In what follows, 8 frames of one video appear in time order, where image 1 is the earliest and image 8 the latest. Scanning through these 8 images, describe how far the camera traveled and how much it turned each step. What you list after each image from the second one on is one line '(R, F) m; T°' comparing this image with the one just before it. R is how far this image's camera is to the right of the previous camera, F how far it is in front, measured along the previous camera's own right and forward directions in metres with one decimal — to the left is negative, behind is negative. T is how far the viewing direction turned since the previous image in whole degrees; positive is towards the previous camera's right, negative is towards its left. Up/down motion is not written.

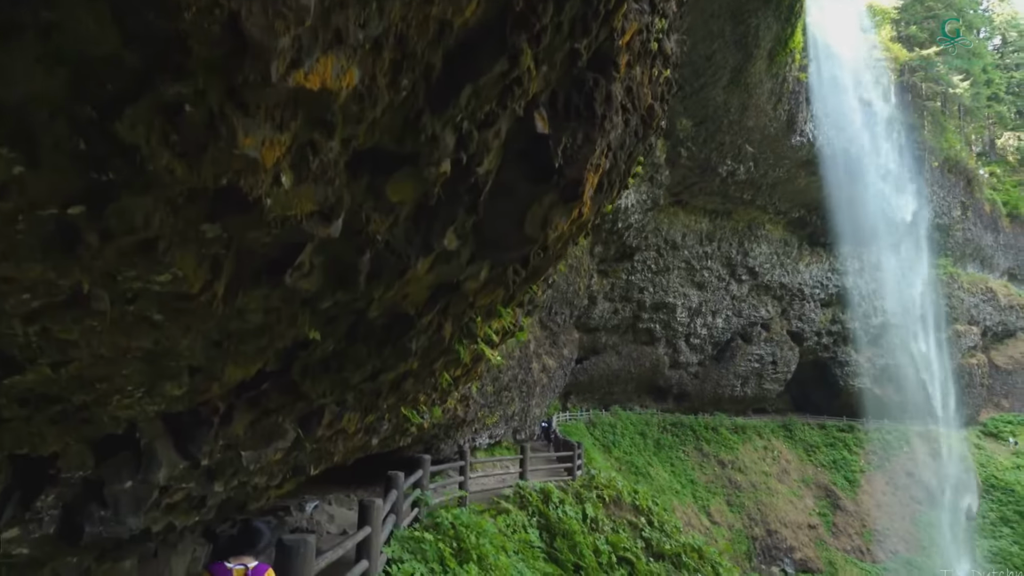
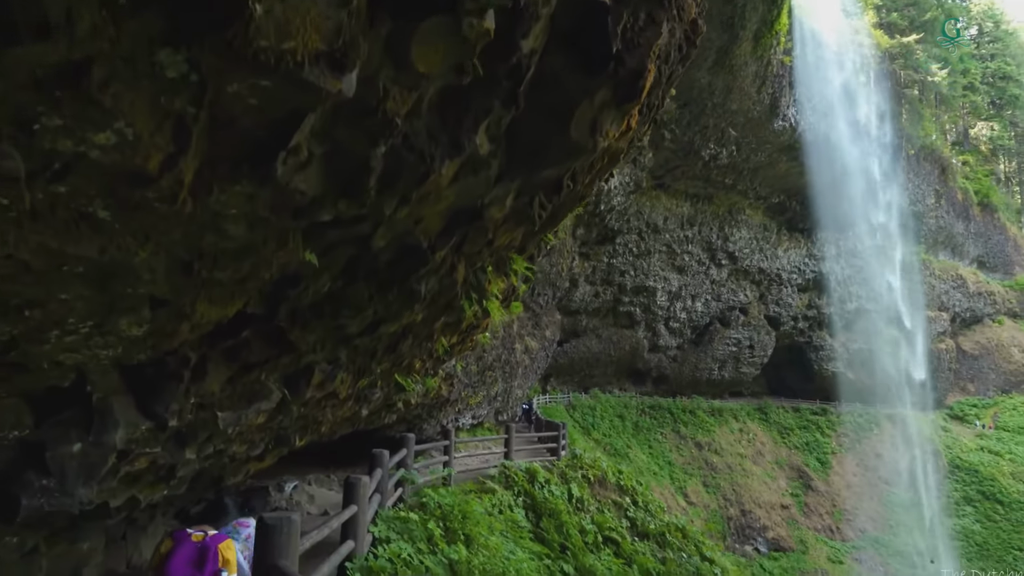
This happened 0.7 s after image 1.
(-0.1, +0.2) m; +2°
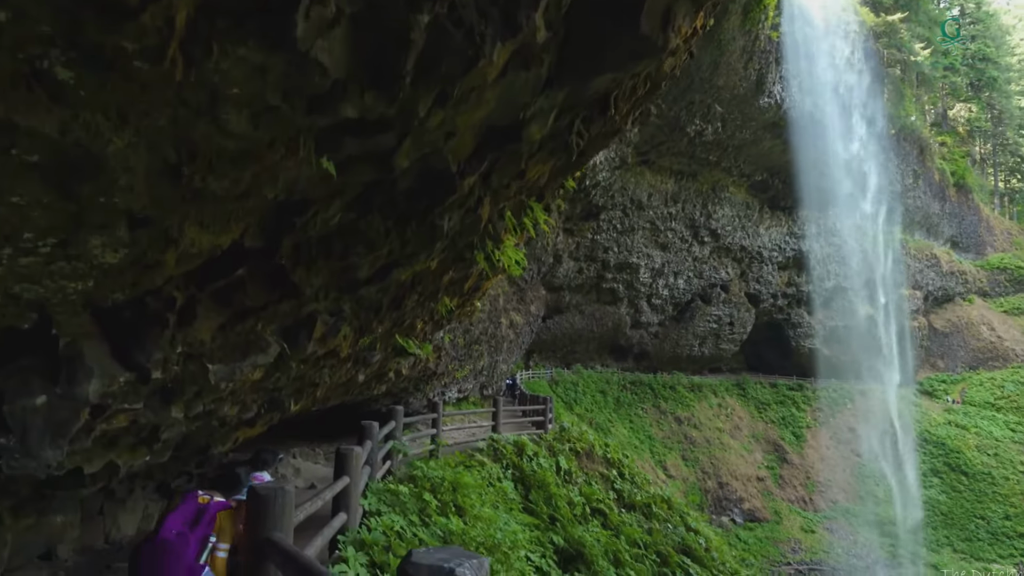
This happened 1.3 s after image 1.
(-0.1, +0.1) m; +2°
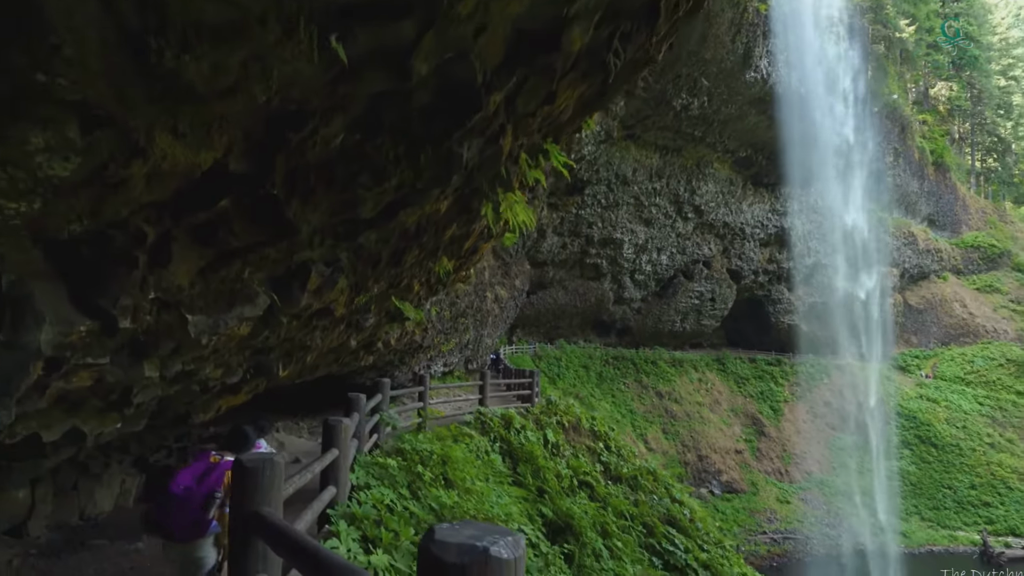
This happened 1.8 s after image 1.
(-0.1, +0.1) m; +2°
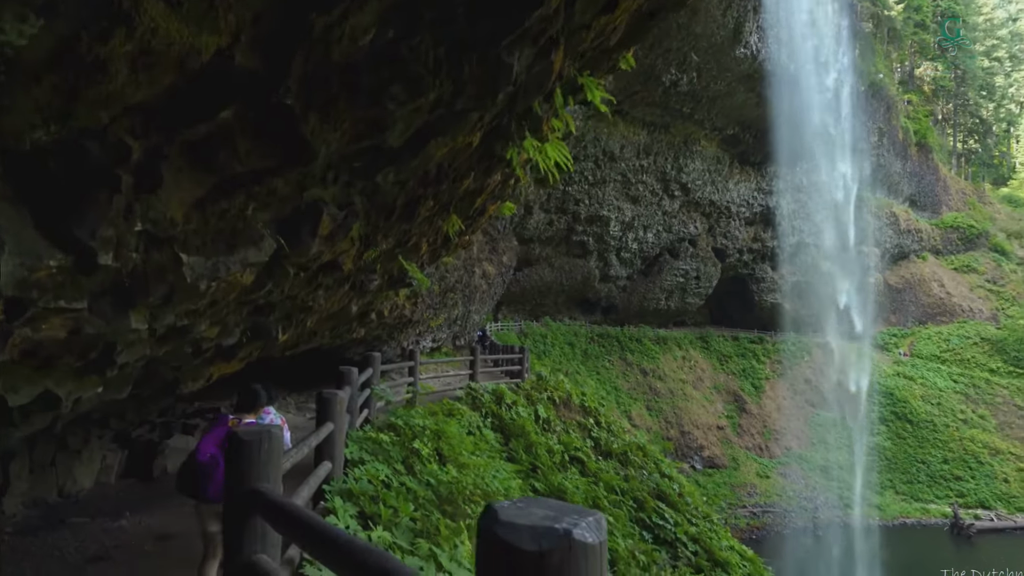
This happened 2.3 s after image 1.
(-0.1, +0.1) m; +2°
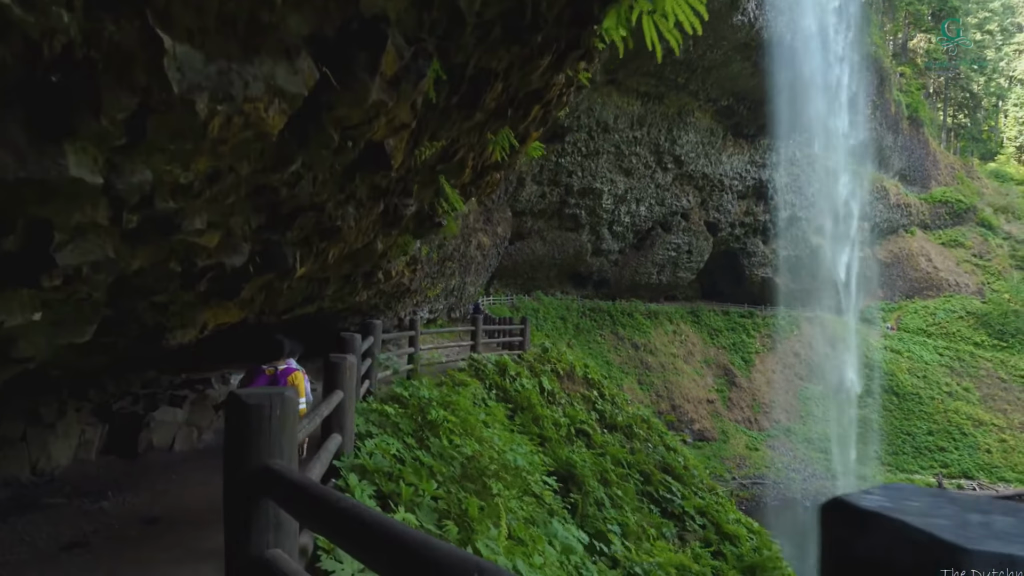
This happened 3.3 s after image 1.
(-0.2, +0.3) m; +1°
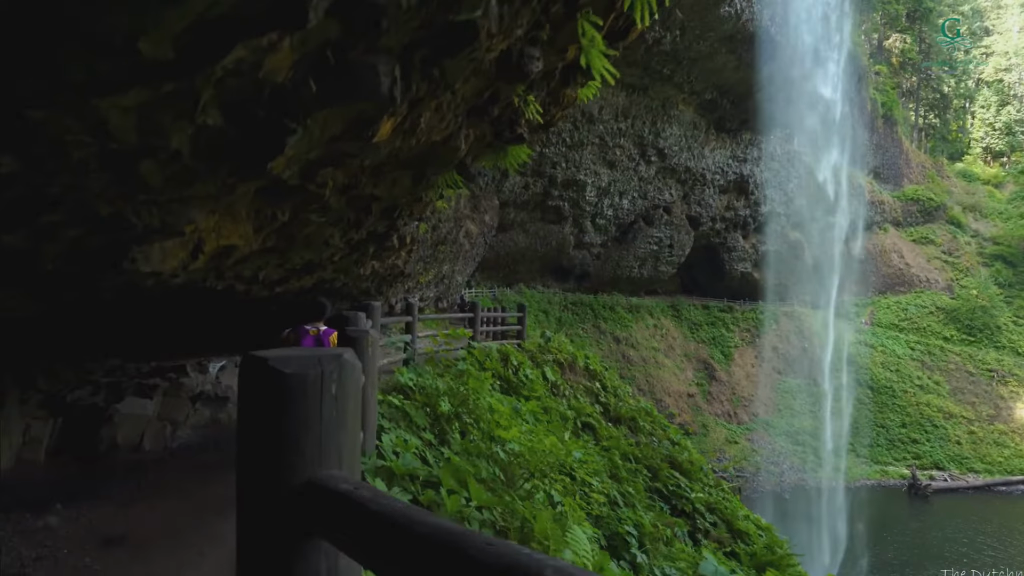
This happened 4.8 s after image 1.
(-0.3, +0.5) m; +2°
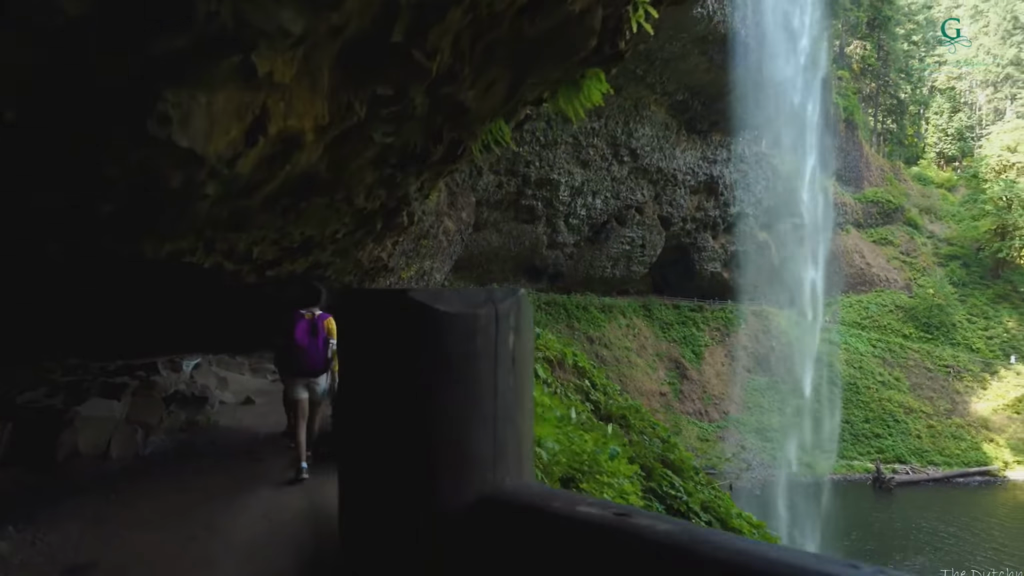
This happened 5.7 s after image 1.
(-0.2, +0.3) m; +3°
